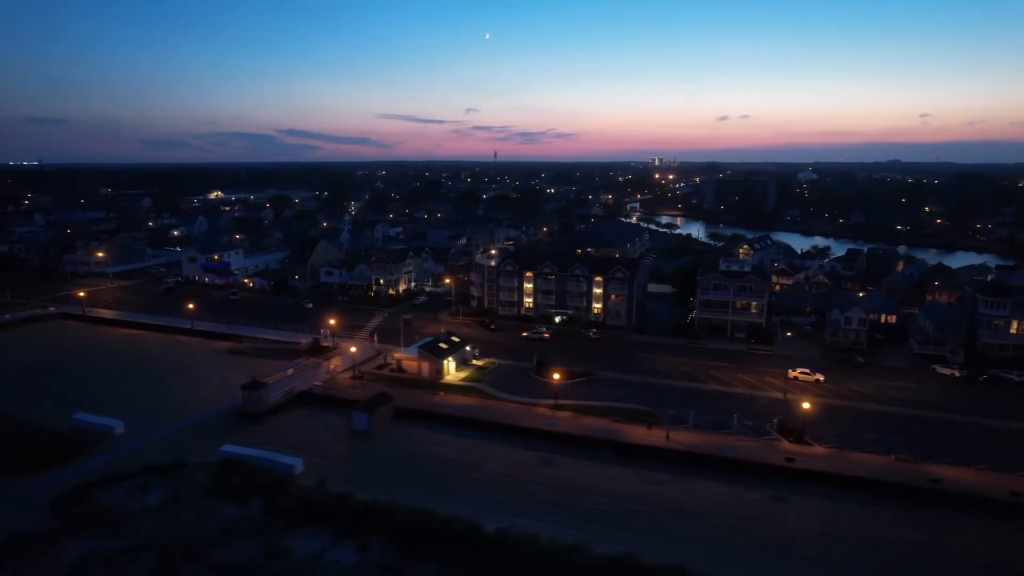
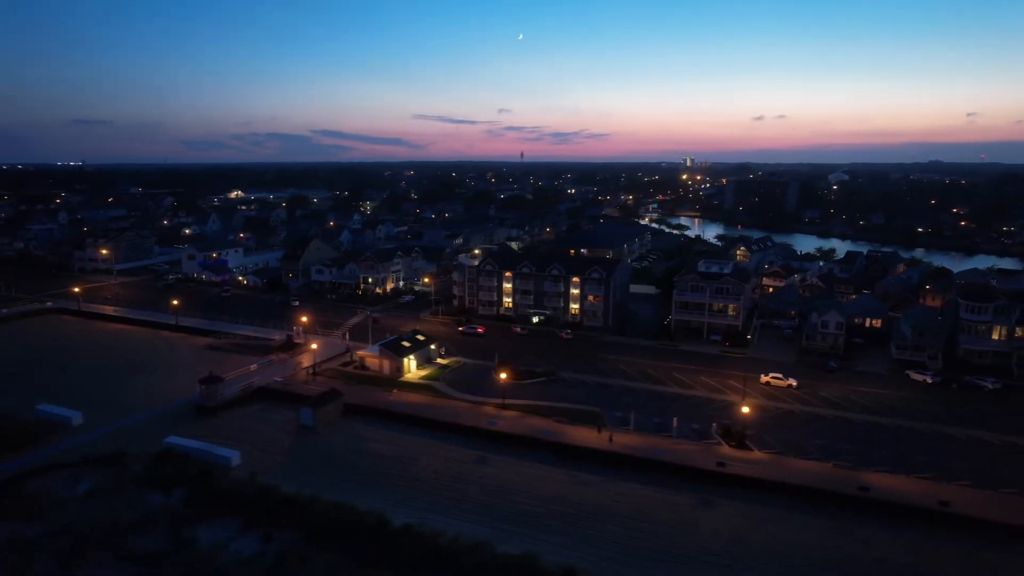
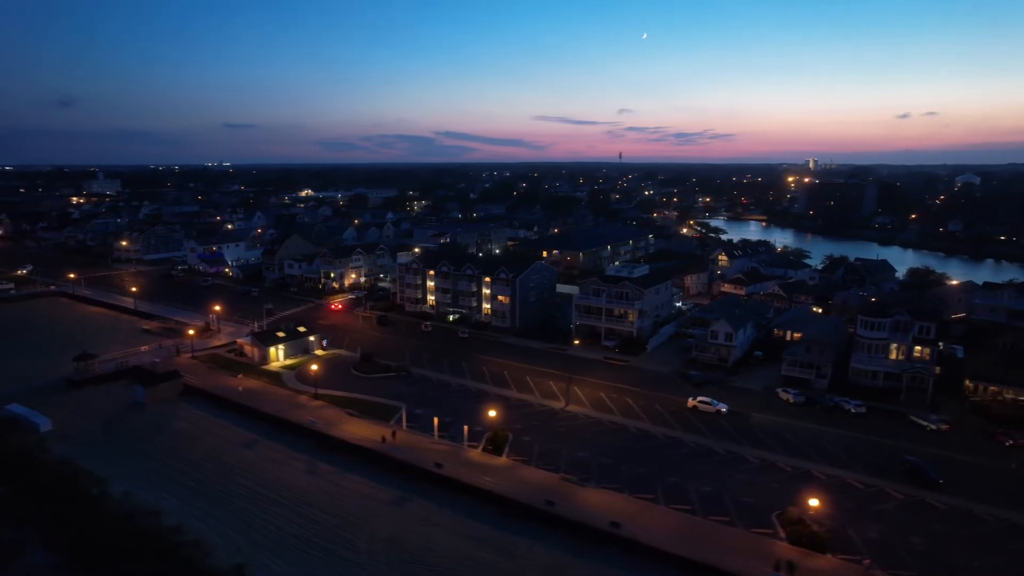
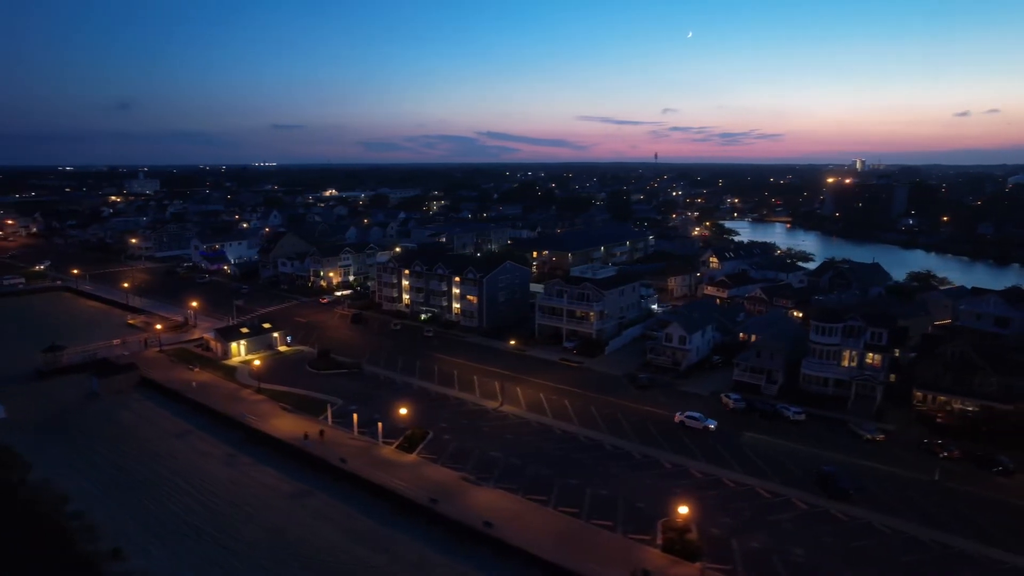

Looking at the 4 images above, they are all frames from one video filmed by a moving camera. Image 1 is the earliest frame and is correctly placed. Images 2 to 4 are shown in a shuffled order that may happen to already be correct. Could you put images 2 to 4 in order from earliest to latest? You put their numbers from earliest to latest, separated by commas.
2, 3, 4
